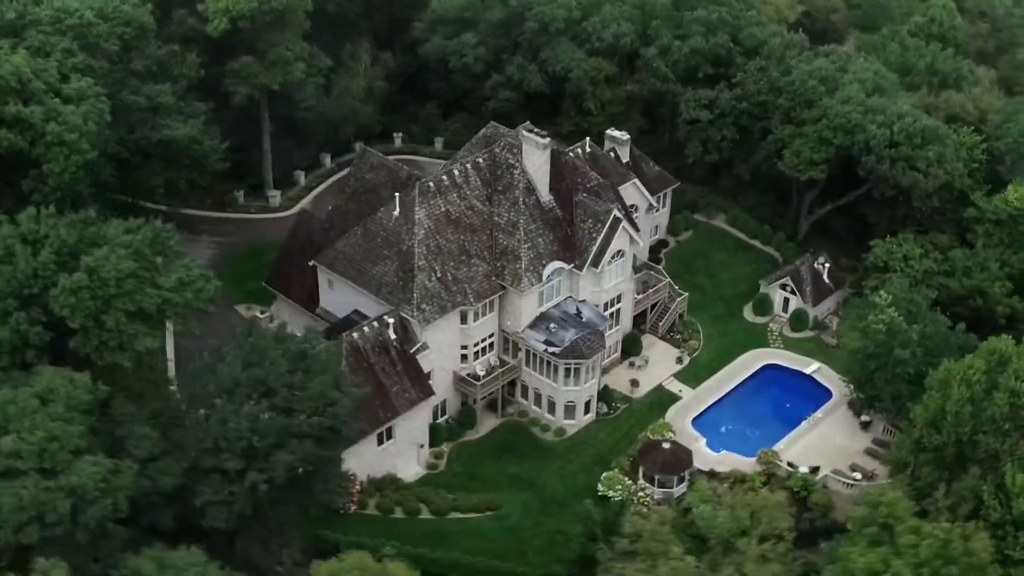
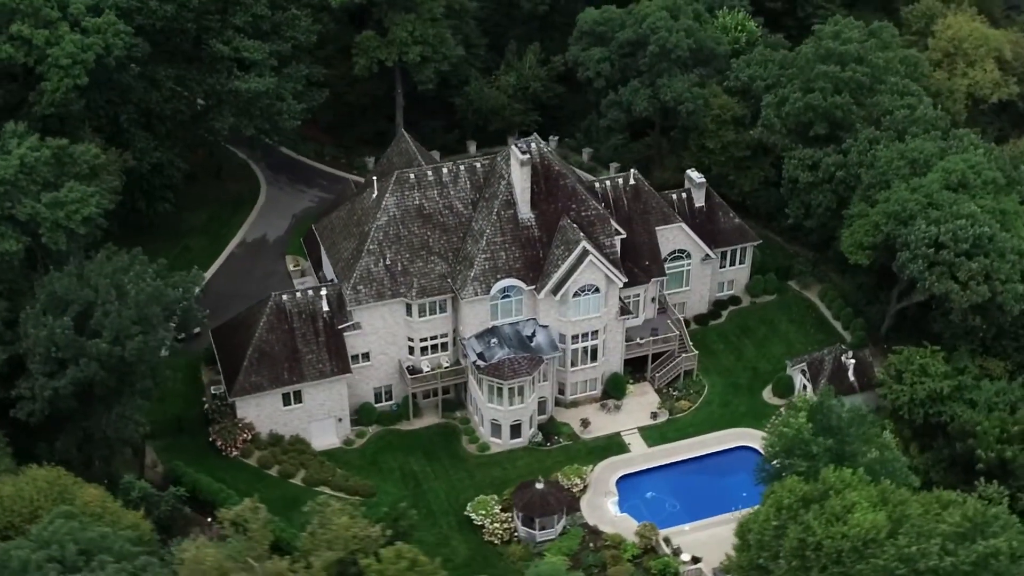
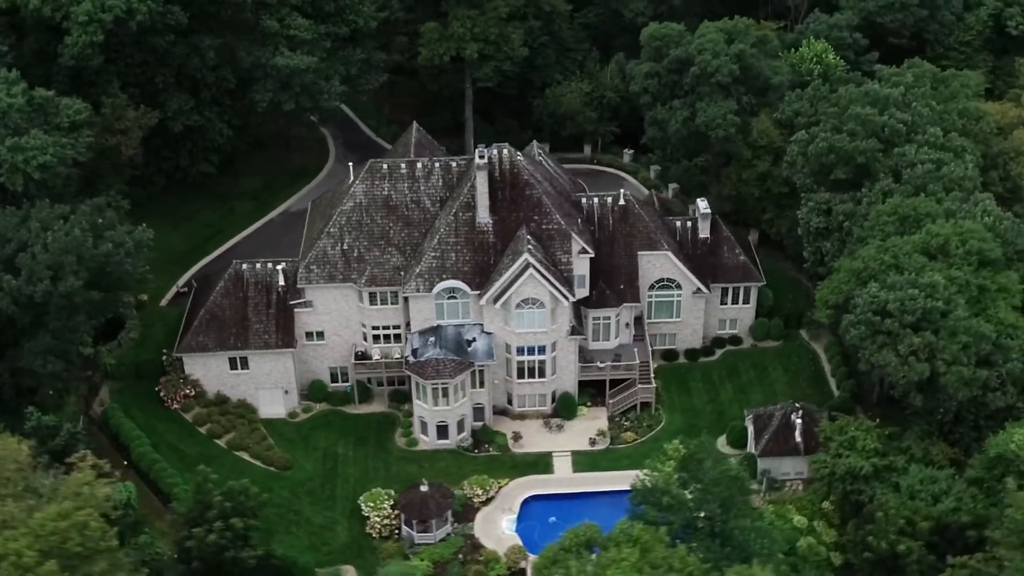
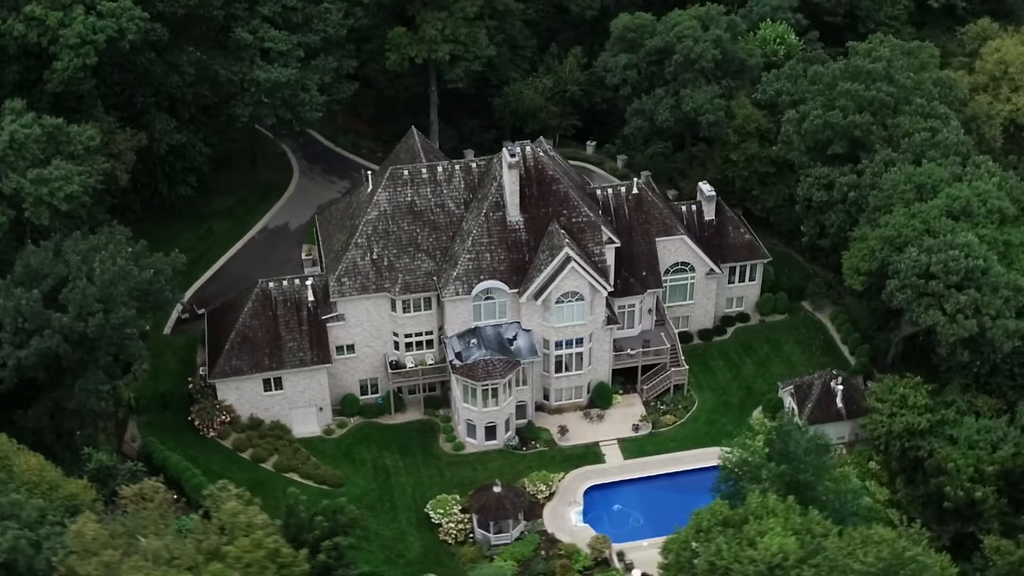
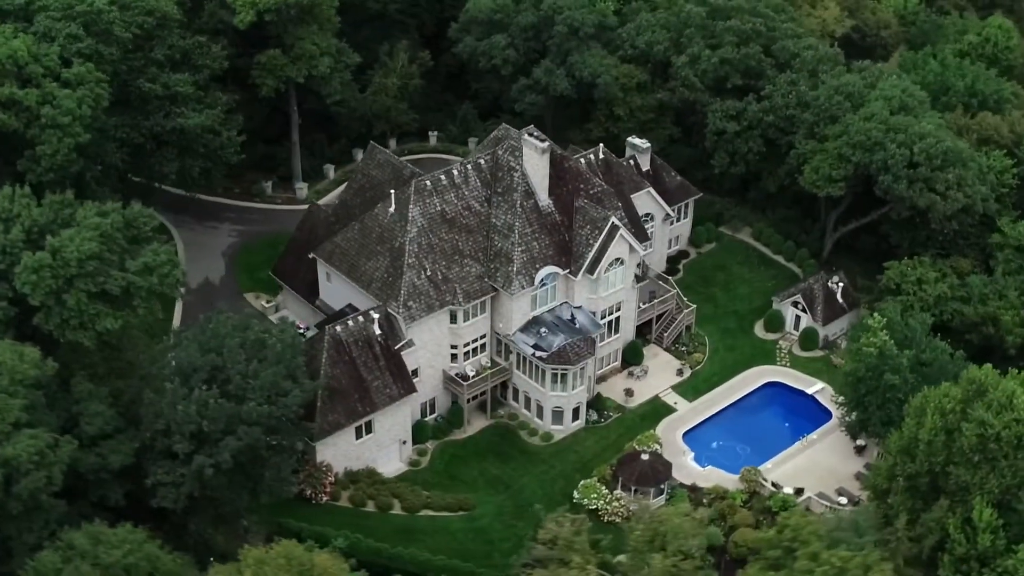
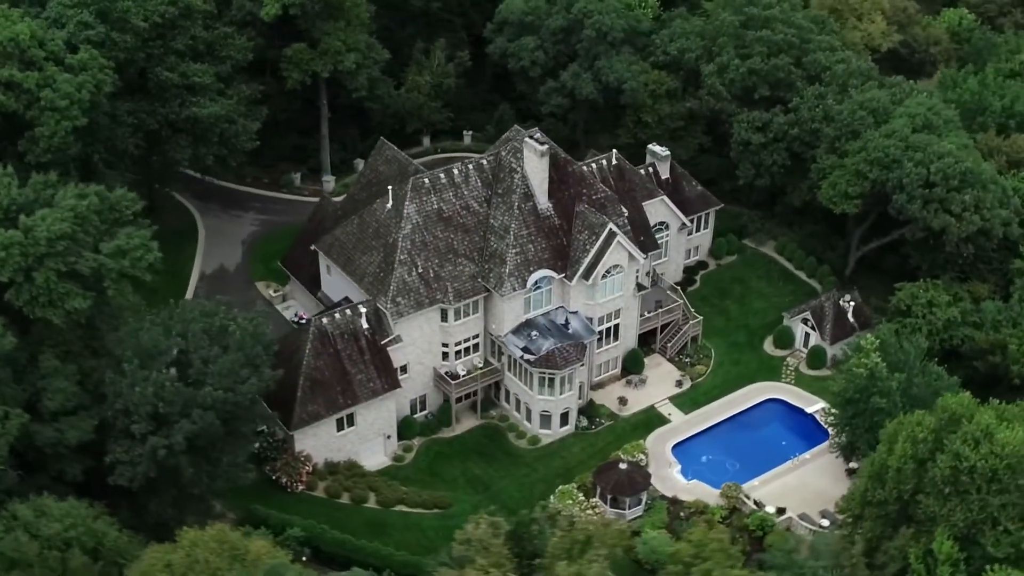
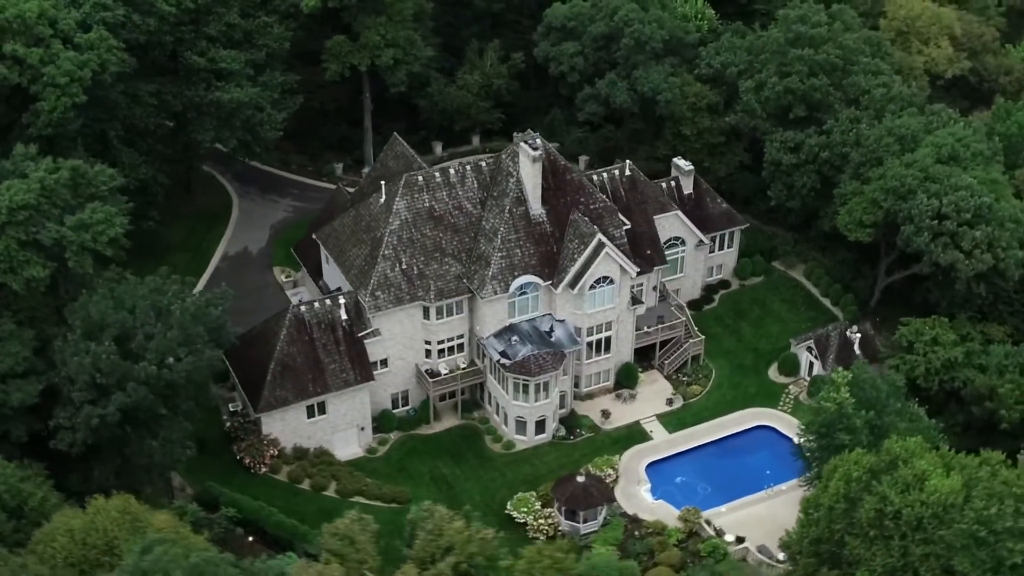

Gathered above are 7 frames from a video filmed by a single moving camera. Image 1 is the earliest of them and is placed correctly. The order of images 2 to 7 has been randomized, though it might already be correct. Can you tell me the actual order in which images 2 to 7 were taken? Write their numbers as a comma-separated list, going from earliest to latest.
5, 6, 7, 2, 4, 3
